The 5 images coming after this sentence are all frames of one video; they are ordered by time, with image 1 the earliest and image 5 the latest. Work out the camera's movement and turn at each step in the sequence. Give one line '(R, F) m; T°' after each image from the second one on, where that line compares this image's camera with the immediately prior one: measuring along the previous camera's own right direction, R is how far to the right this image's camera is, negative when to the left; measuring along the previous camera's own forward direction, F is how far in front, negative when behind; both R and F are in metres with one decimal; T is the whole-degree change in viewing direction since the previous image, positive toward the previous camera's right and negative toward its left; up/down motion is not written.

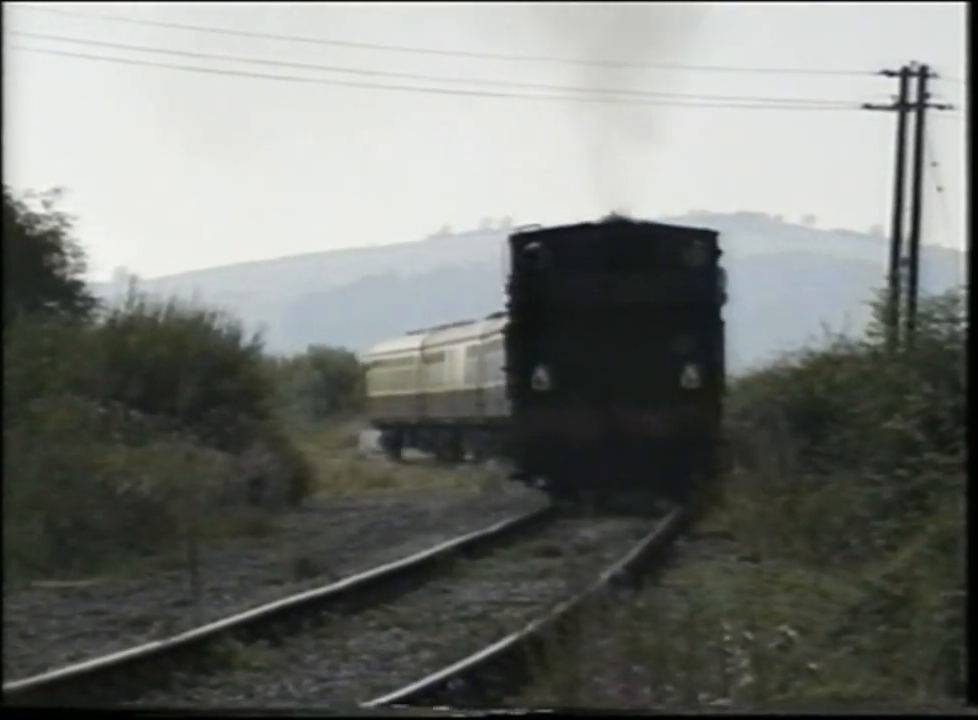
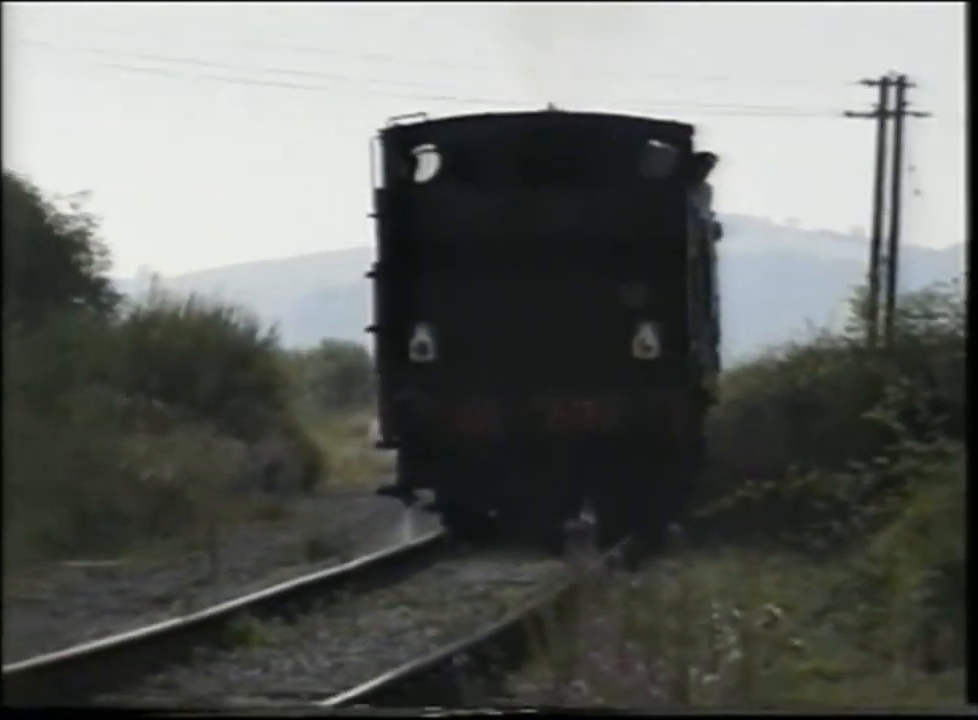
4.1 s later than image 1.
(+0.1, -0.4) m; 0°
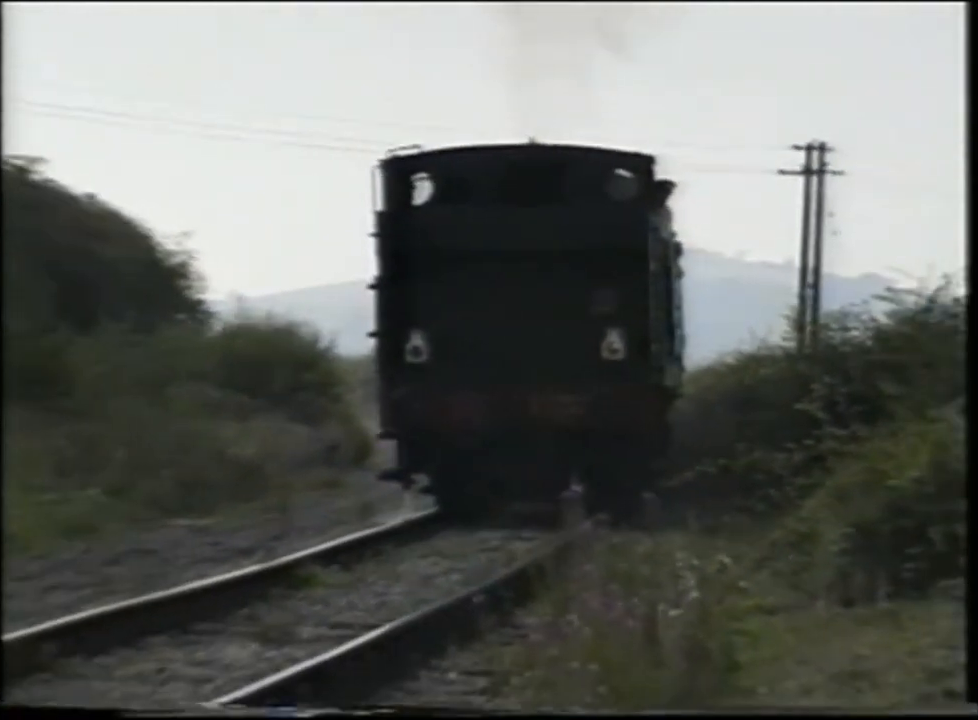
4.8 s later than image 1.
(-0.1, -1.9) m; 0°
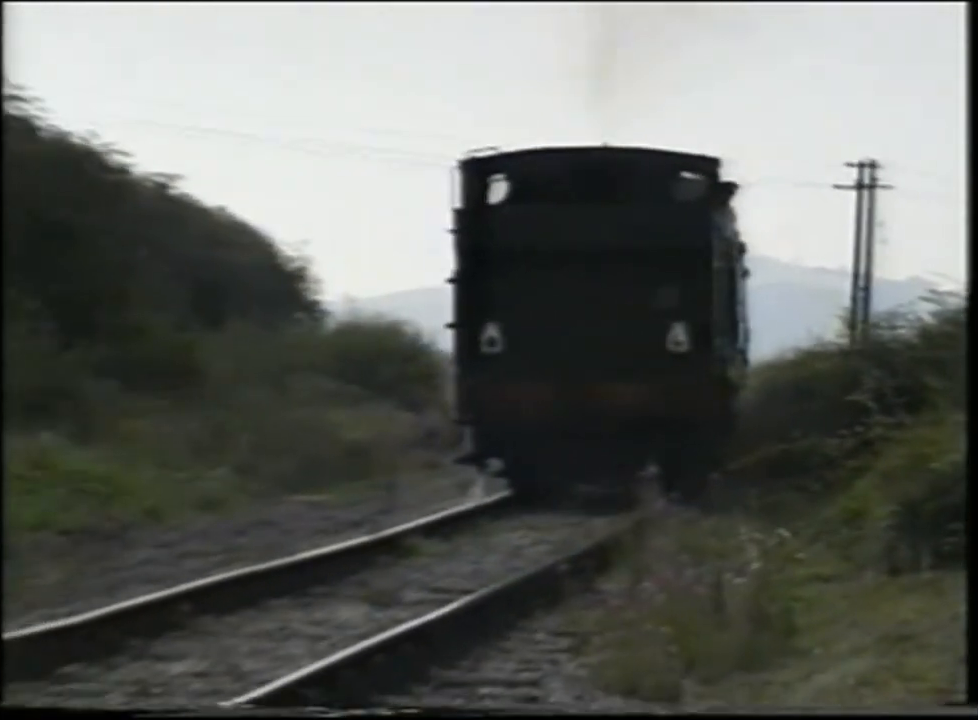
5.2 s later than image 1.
(-0.2, -1.1) m; -2°
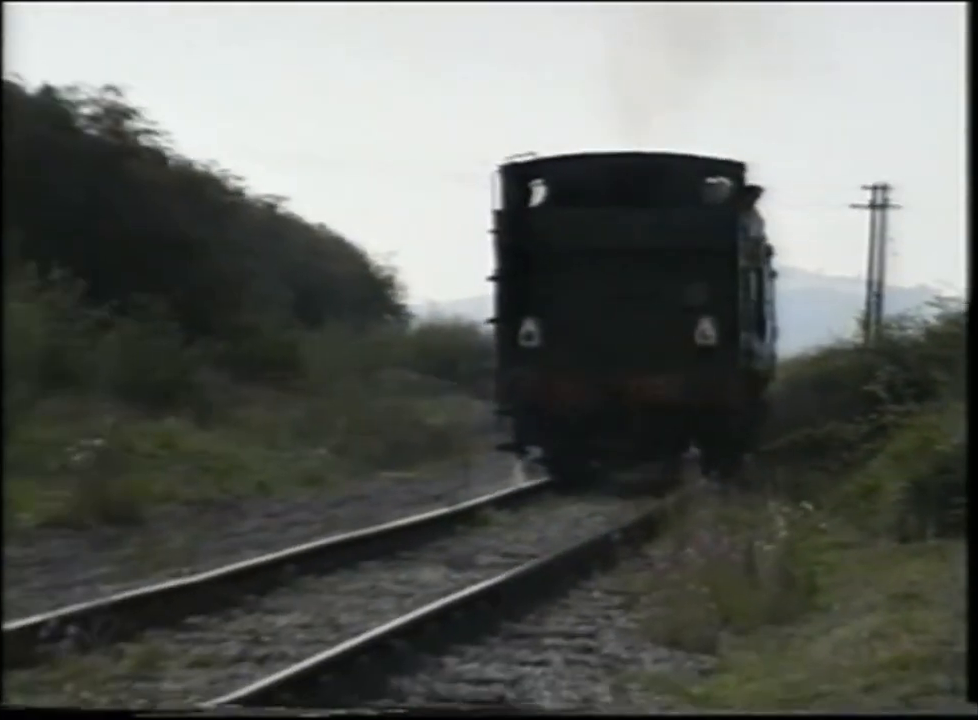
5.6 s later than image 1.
(-0.3, -1.6) m; -1°
